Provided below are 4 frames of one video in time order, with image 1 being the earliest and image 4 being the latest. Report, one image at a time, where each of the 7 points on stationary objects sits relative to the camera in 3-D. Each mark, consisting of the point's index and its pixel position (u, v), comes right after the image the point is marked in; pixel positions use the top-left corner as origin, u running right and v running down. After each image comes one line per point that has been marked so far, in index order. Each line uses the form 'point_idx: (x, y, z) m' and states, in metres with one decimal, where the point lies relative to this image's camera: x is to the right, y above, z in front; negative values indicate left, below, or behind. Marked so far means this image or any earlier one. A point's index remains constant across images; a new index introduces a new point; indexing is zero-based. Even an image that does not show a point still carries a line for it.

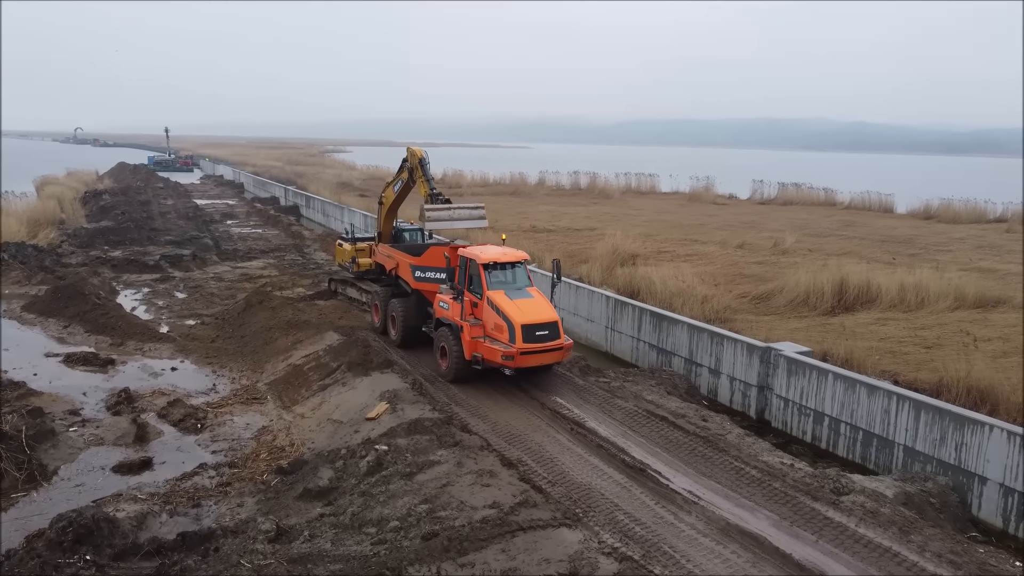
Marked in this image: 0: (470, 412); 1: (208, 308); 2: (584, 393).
0: (-0.5, -1.4, +8.9) m
1: (-6.3, -0.4, +16.8) m
2: (+0.9, -1.3, +9.7) m
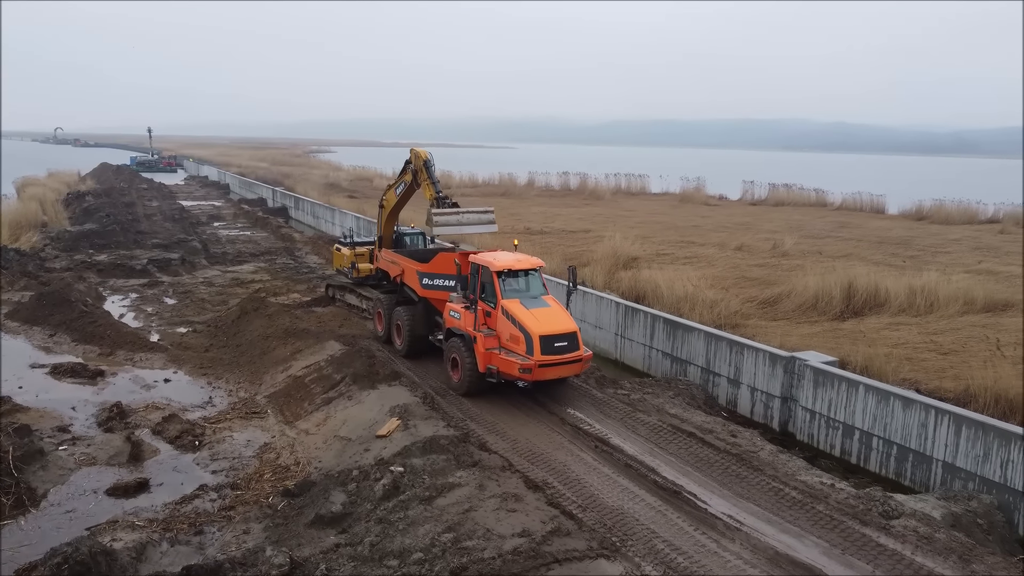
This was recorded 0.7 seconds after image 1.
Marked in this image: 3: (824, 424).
0: (-0.3, -1.5, +8.5) m
1: (-6.2, -0.5, +16.2) m
2: (+1.1, -1.4, +9.3) m
3: (+3.7, -1.6, +9.5) m
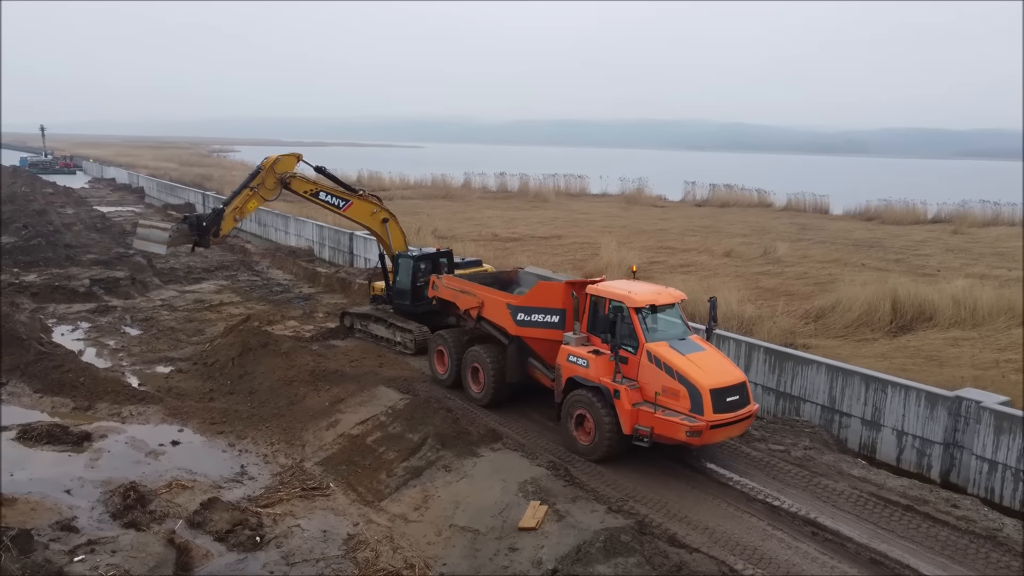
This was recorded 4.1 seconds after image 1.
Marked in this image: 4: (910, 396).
0: (+1.2, -1.9, +6.7) m
1: (-5.6, -1.0, +13.7) m
2: (+2.4, -1.7, +7.6) m
3: (+5.0, -1.9, +8.1) m
4: (+4.4, -1.2, +8.9) m
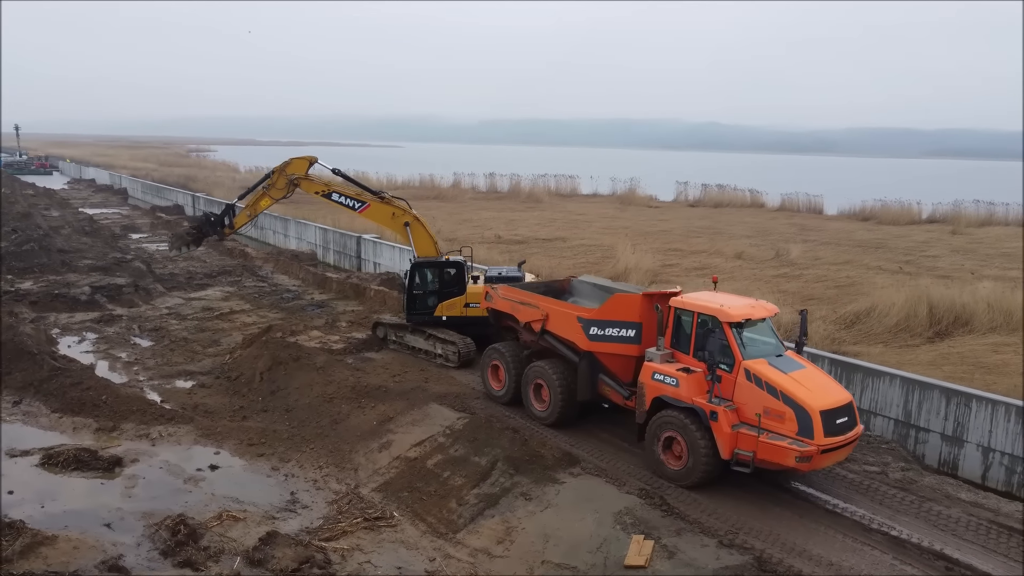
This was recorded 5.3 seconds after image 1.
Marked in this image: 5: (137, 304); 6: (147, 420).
0: (+2.0, -2.0, +6.2) m
1: (-5.0, -1.2, +13.0) m
2: (+3.2, -1.8, +7.1) m
3: (+5.7, -2.0, +7.7) m
4: (+5.1, -1.3, +8.5) m
5: (-7.8, -0.3, +16.9) m
6: (-4.5, -1.6, +10.1) m
